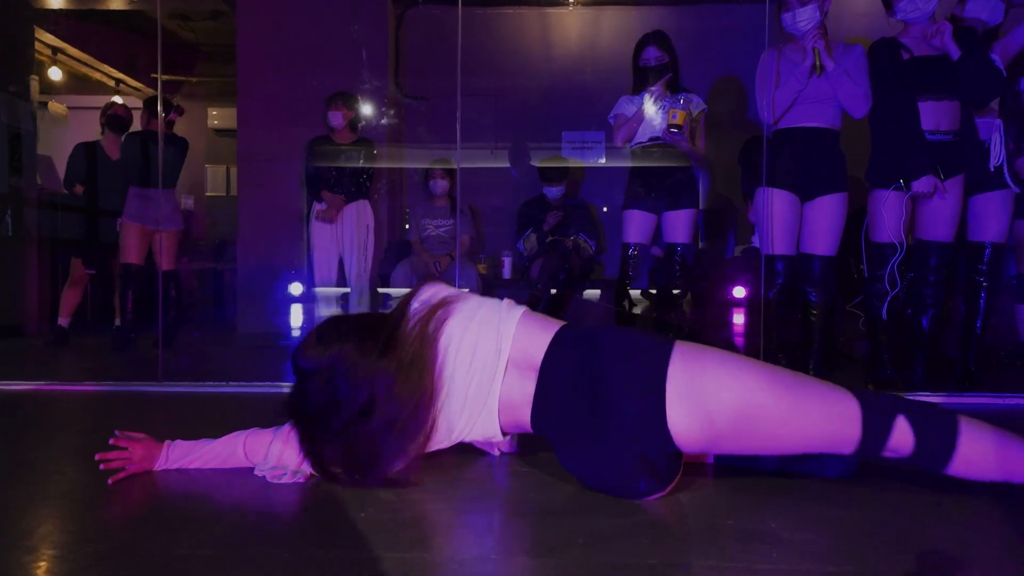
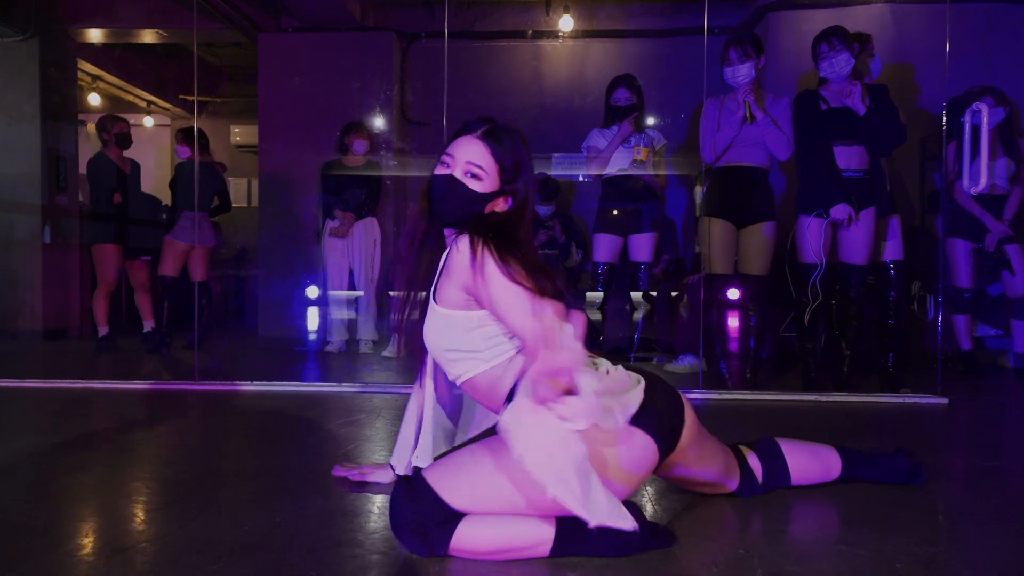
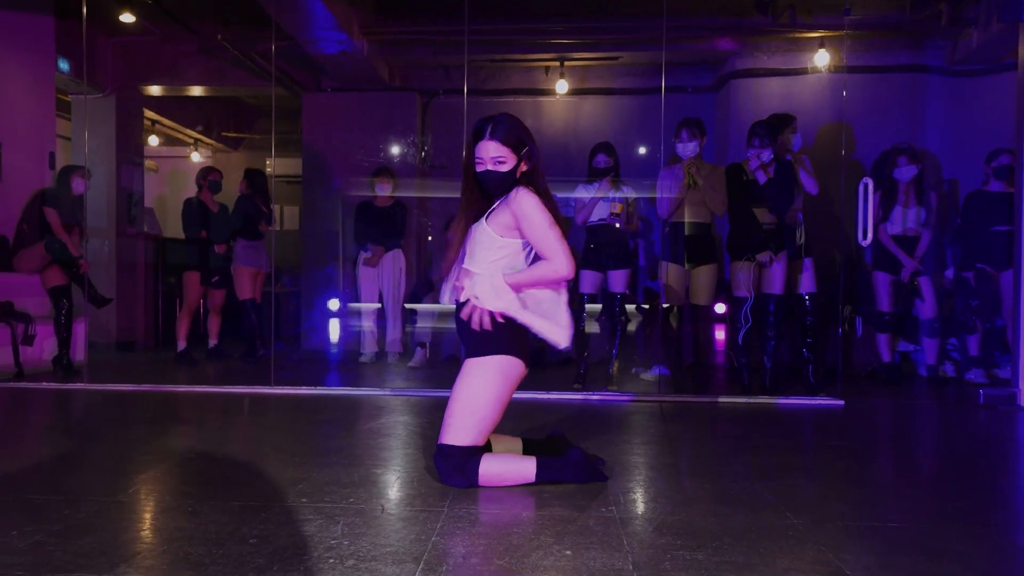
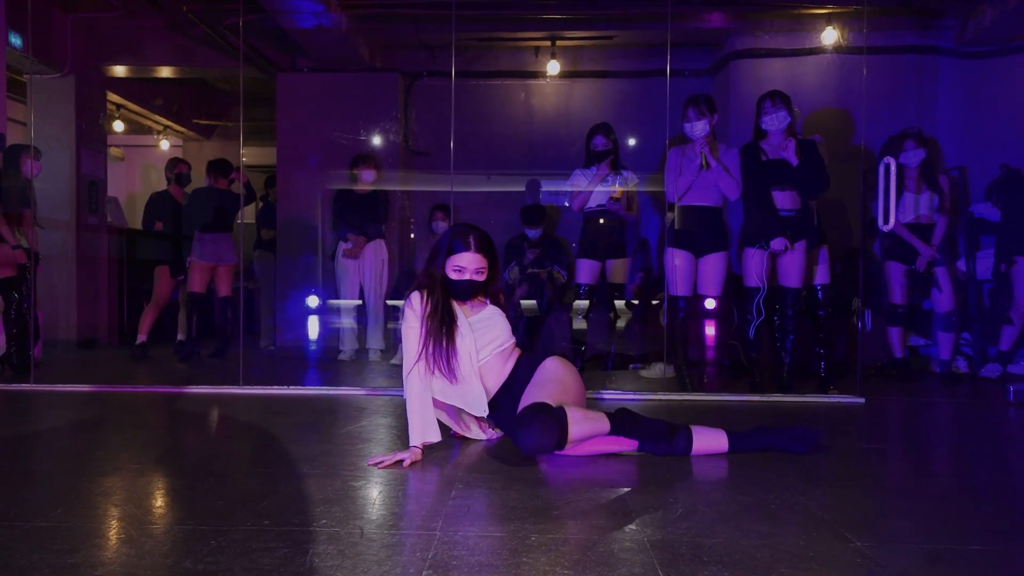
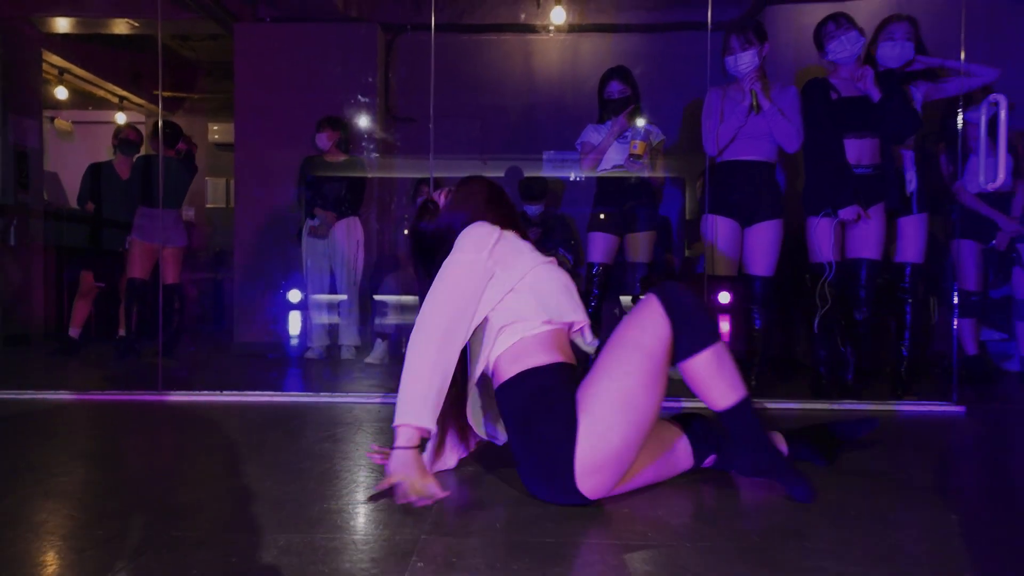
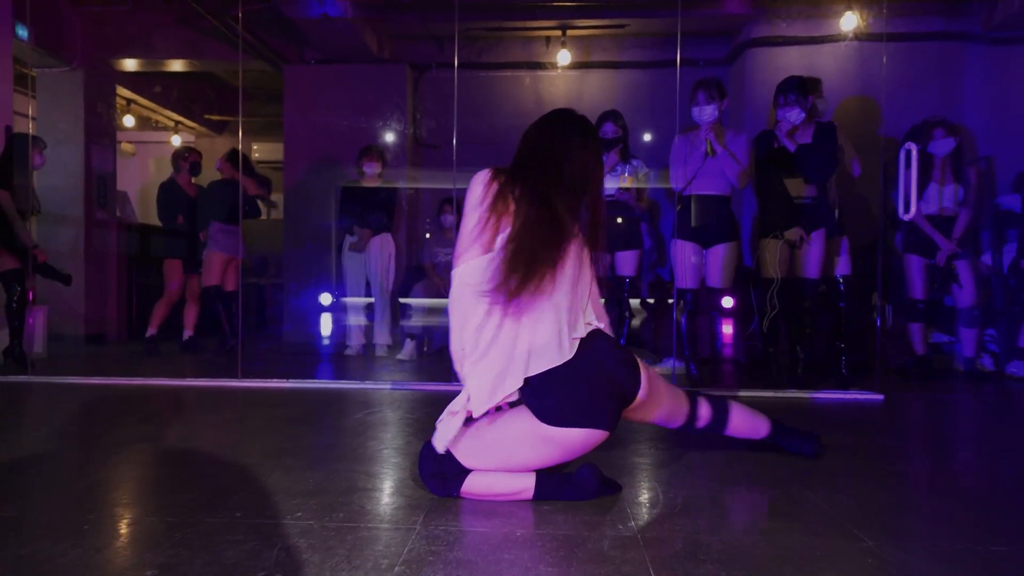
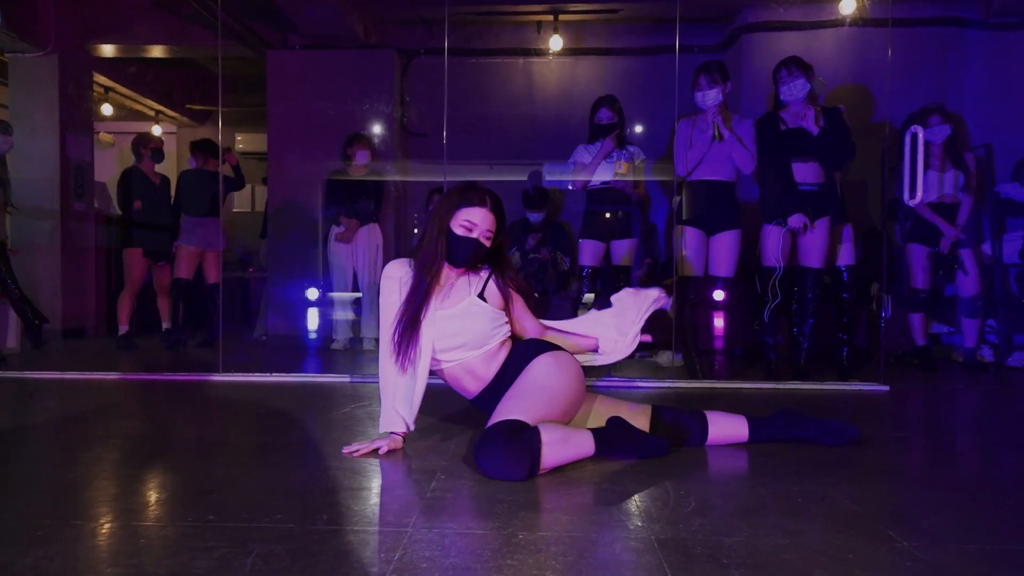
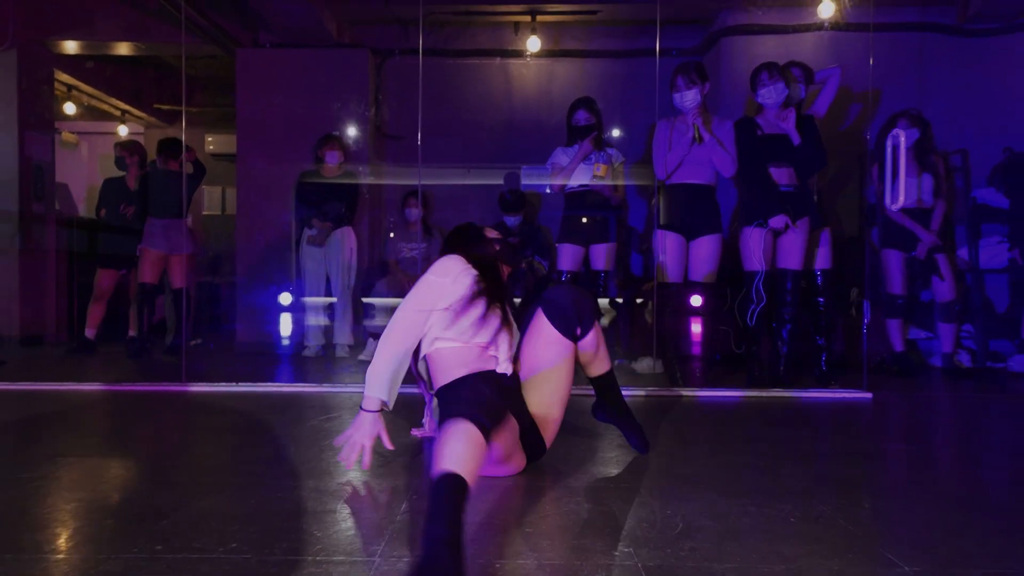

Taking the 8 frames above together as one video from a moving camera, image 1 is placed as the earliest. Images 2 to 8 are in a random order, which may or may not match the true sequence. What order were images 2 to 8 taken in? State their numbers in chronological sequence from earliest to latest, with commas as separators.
5, 8, 4, 7, 2, 6, 3
